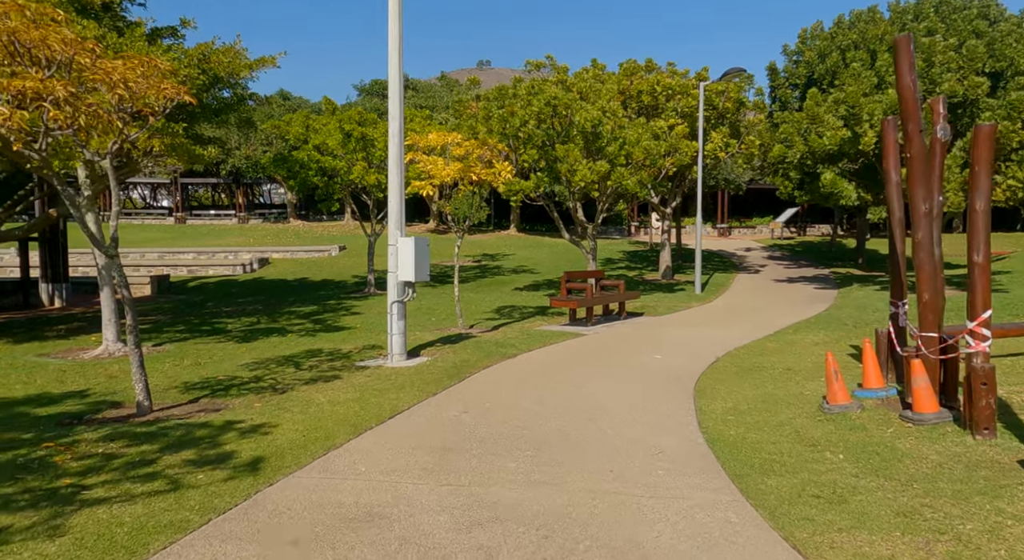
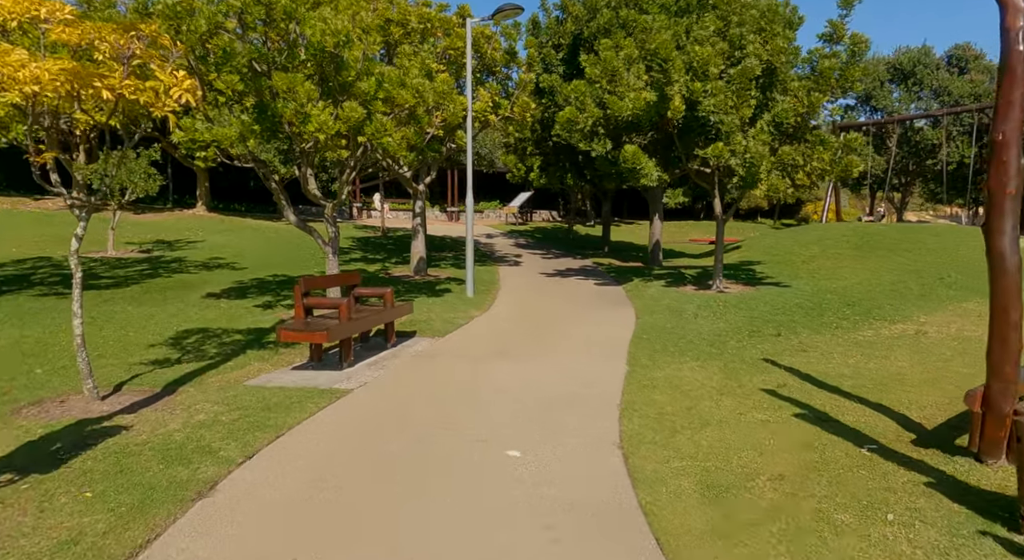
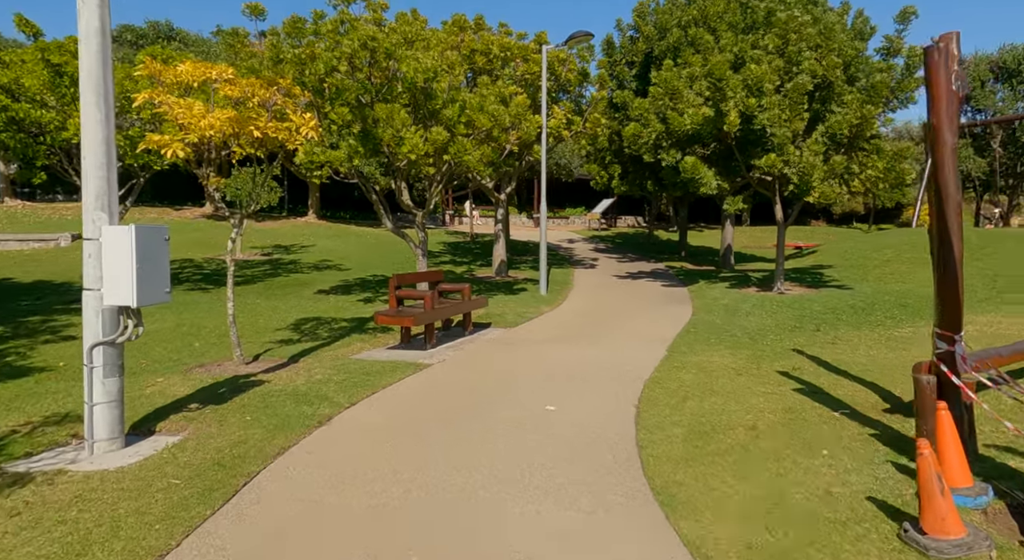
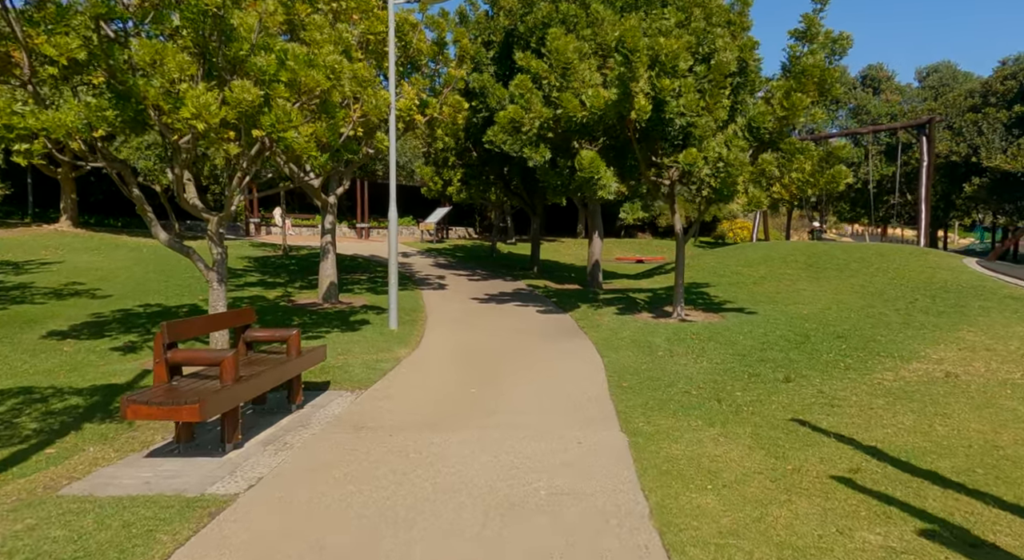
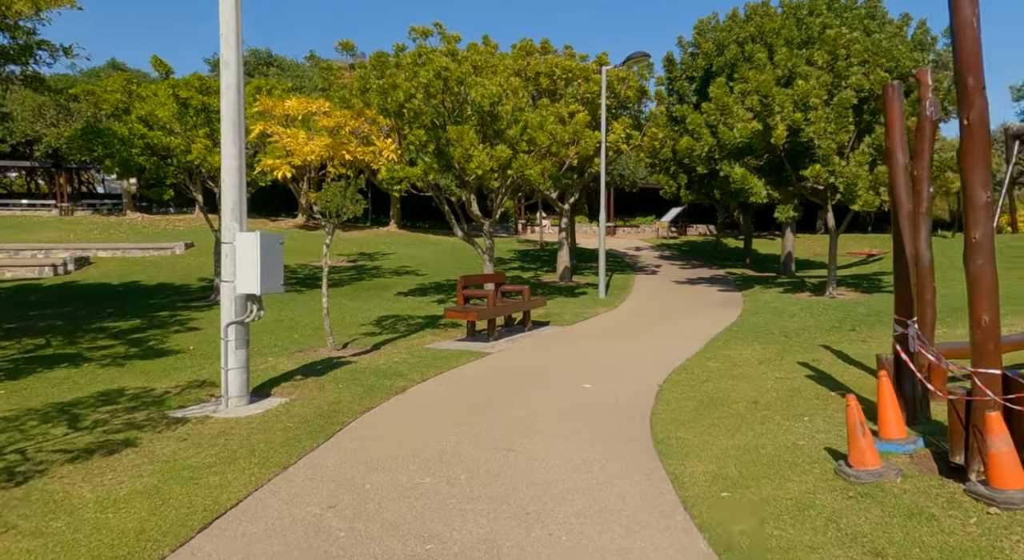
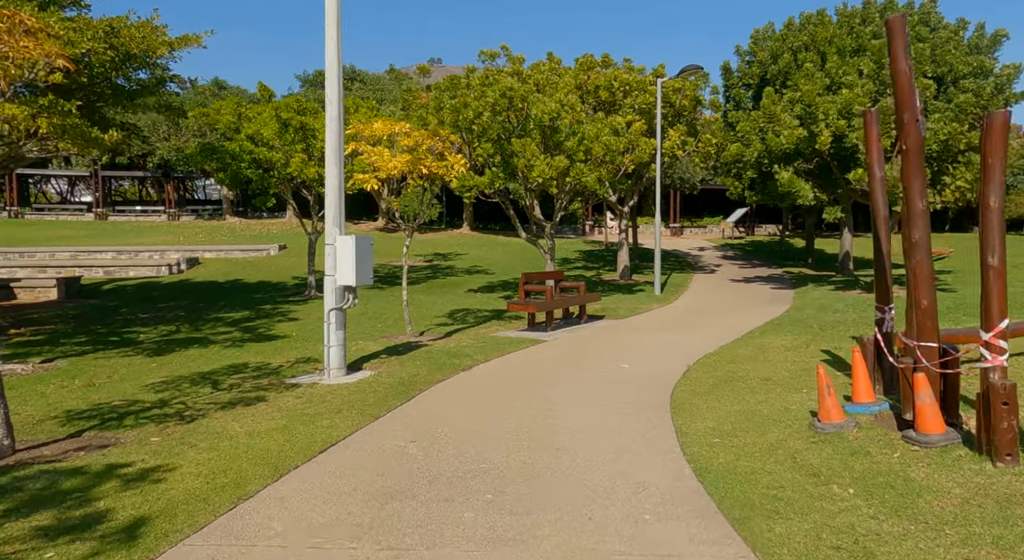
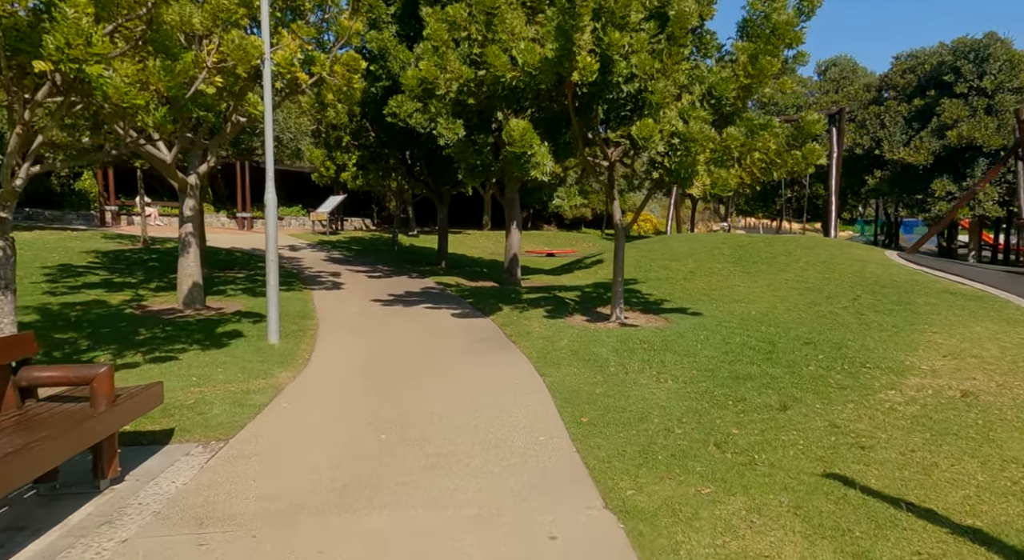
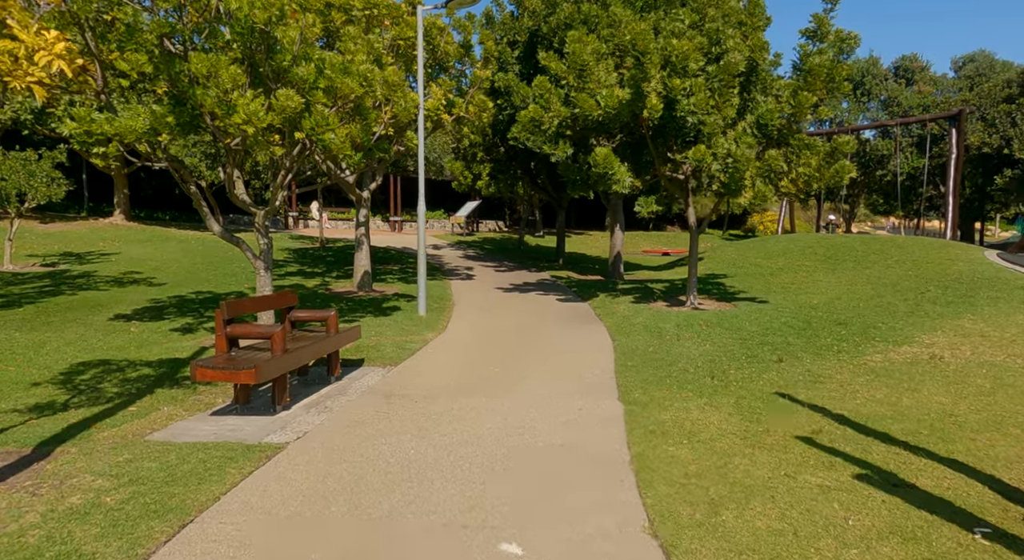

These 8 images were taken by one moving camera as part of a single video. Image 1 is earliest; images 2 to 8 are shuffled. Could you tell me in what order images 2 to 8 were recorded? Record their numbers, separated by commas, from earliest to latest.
6, 5, 3, 2, 8, 4, 7
